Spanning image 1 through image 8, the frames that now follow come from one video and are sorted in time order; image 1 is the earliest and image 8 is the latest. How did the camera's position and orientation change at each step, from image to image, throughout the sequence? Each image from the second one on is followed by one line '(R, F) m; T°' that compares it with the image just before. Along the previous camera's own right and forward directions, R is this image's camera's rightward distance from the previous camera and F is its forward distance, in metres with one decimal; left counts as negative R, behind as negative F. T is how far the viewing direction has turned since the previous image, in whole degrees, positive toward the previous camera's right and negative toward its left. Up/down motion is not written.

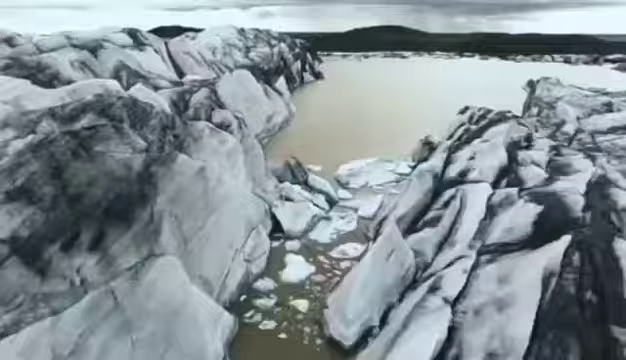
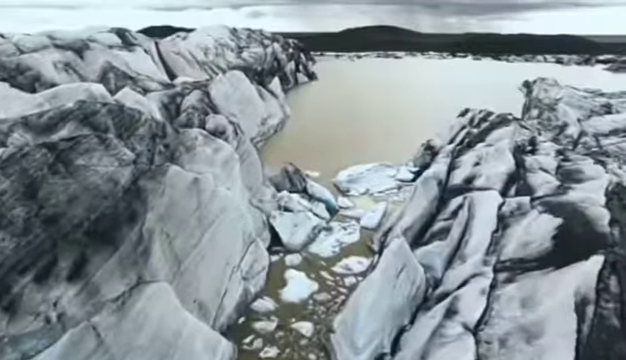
(-0.2, +0.5) m; +1°
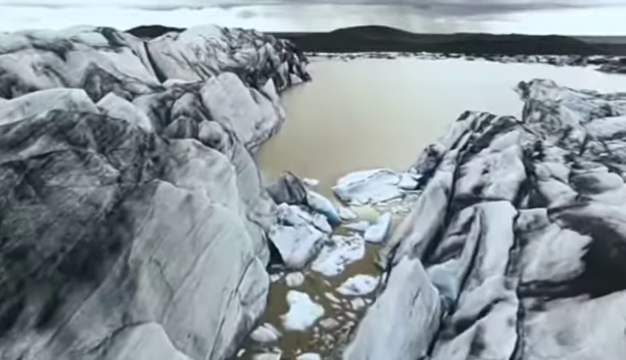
(-0.2, +0.6) m; +1°
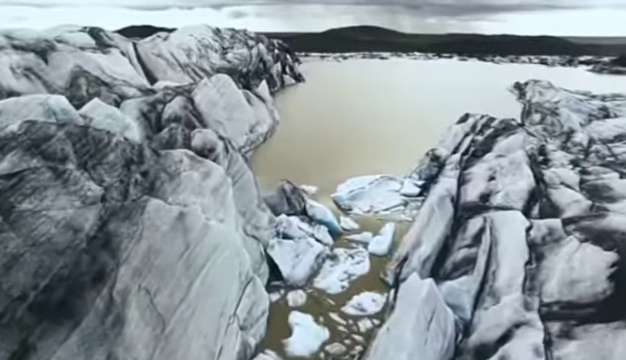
(-0.2, +0.5) m; +1°
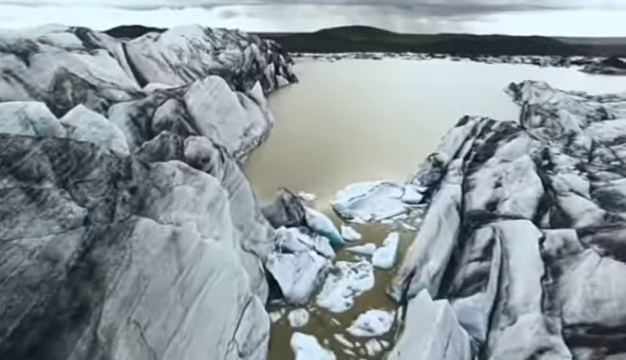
(-0.1, +0.4) m; +1°
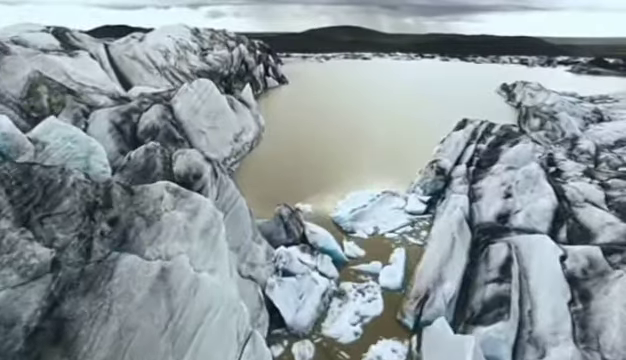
(-0.2, +0.6) m; +2°
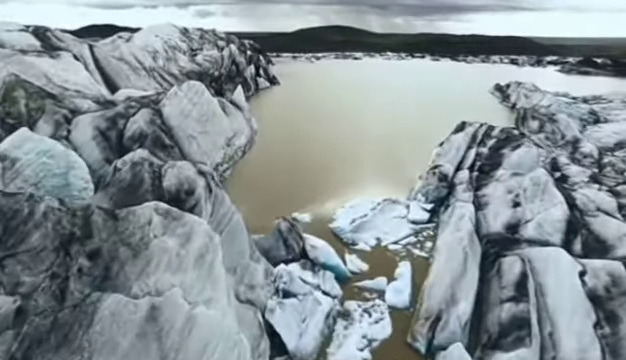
(-0.2, +0.5) m; +1°
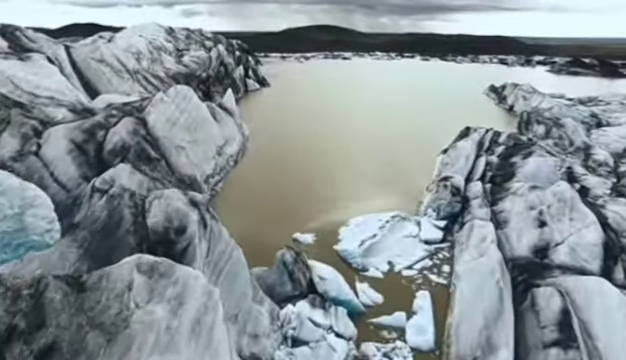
(-0.3, +0.8) m; +2°
